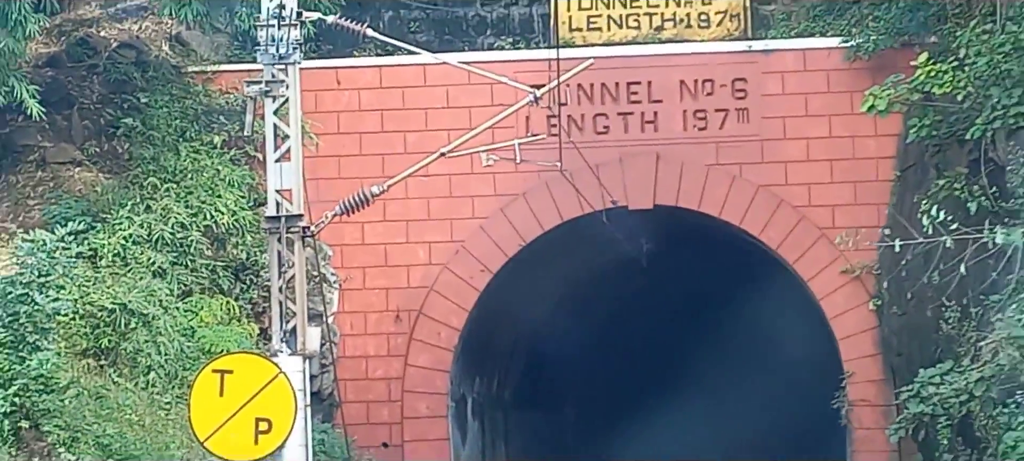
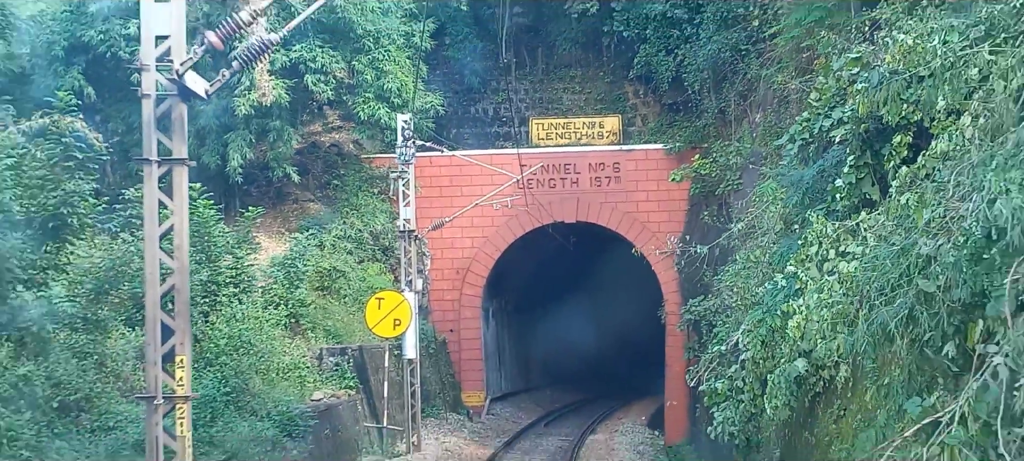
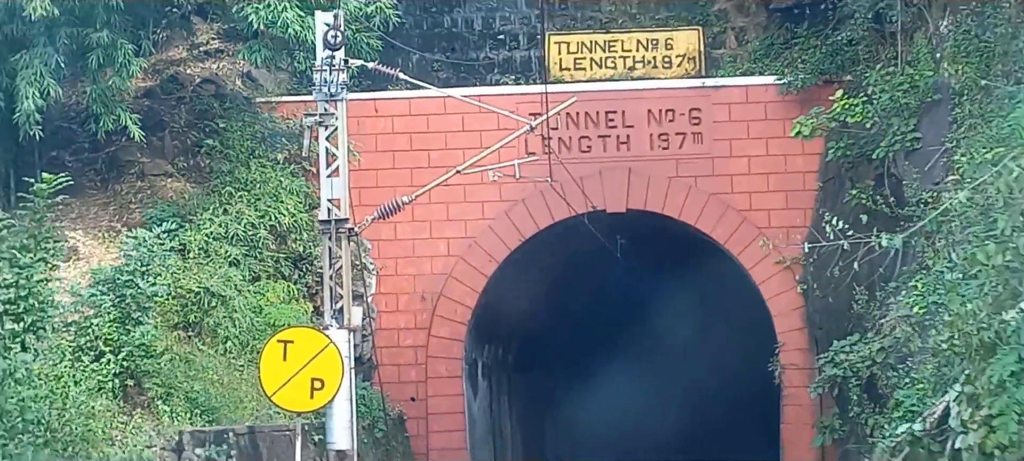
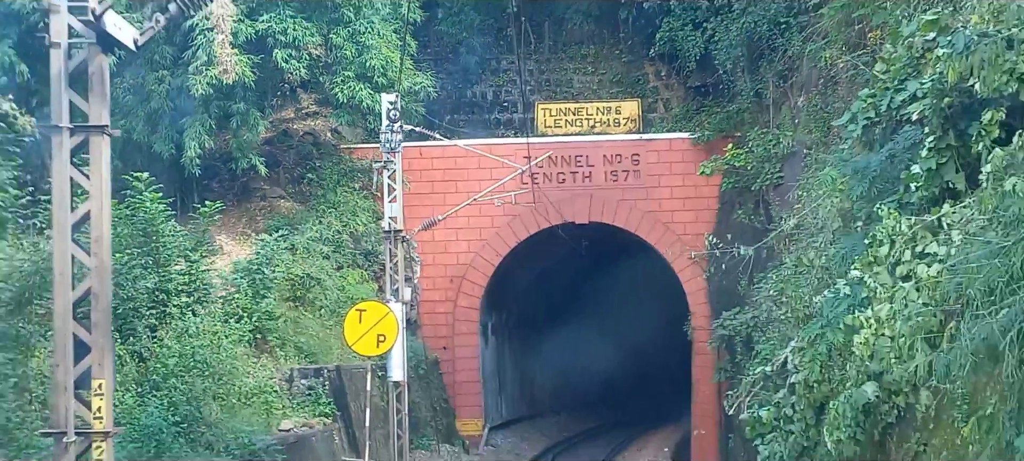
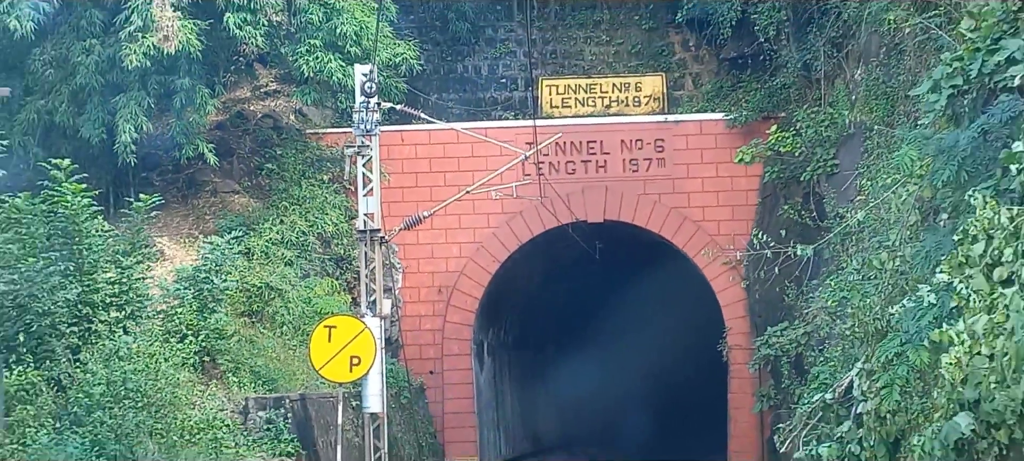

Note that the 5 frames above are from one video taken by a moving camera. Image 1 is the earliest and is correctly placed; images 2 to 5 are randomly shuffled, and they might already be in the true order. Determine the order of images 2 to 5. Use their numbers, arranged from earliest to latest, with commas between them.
3, 5, 4, 2
